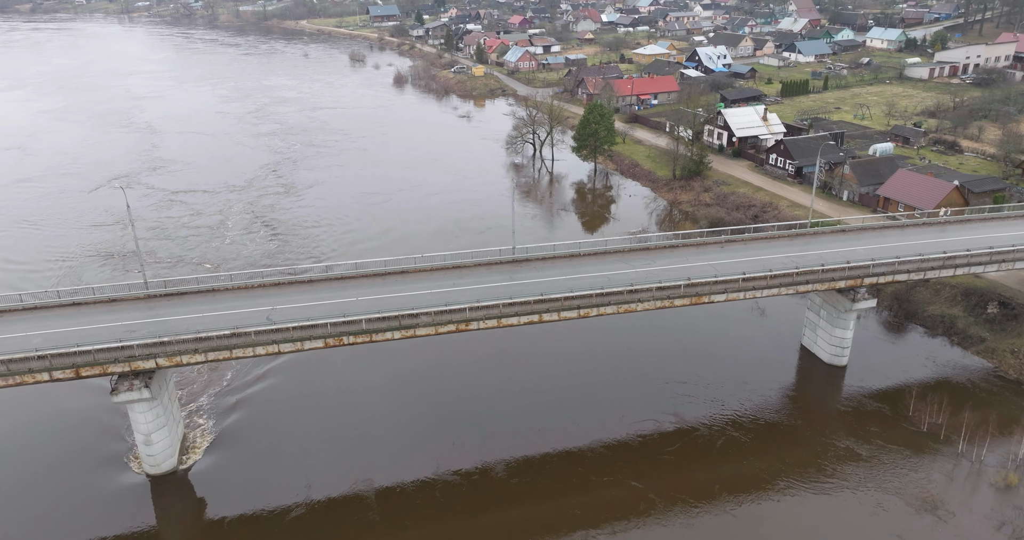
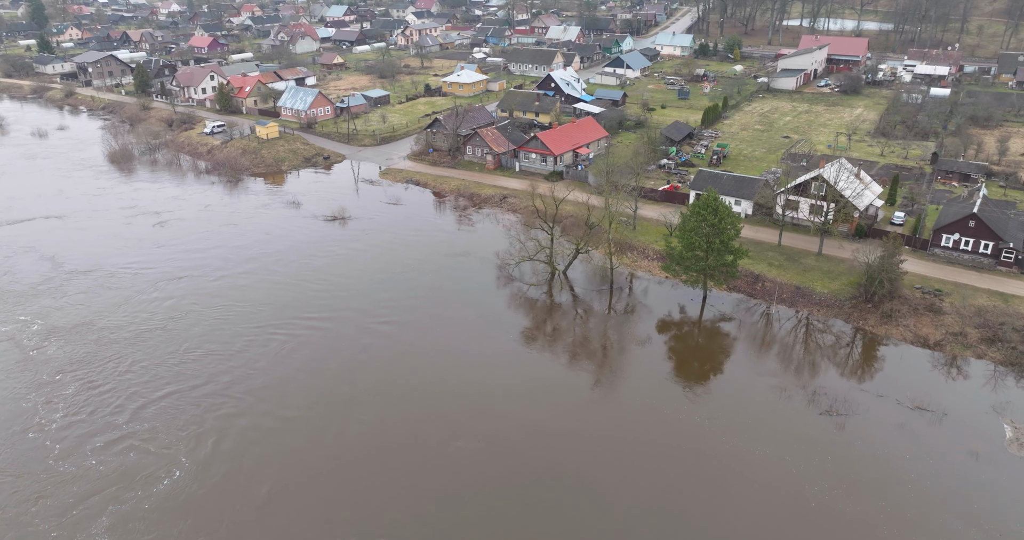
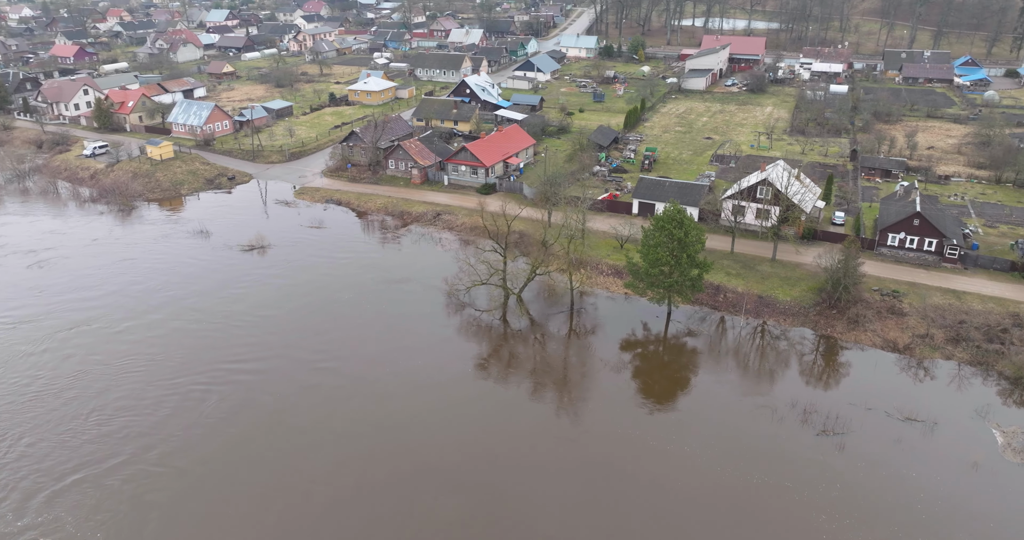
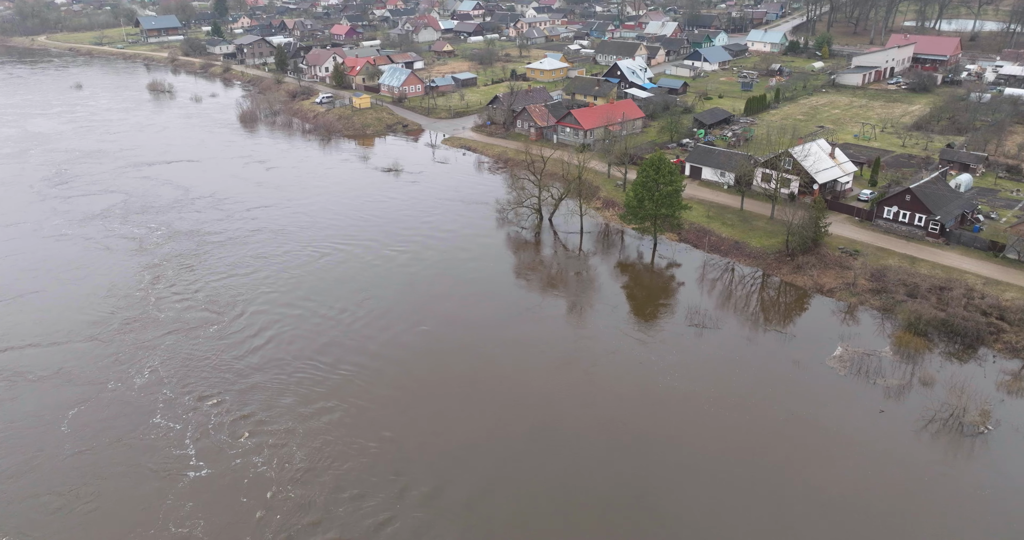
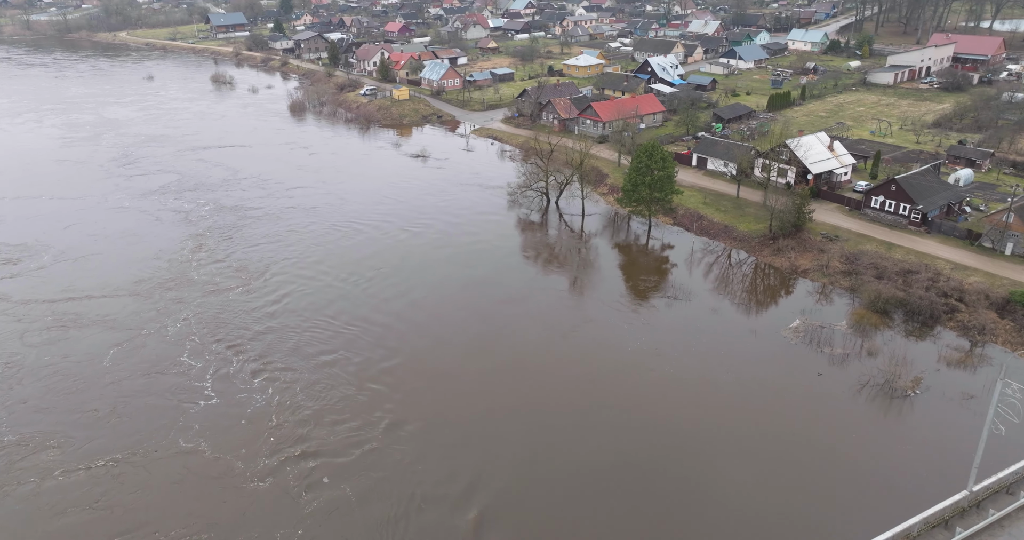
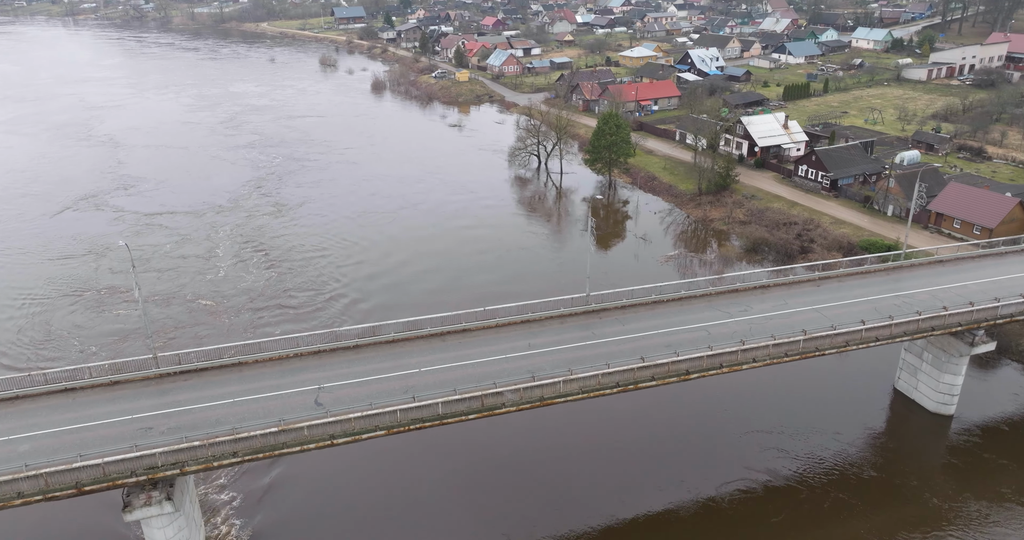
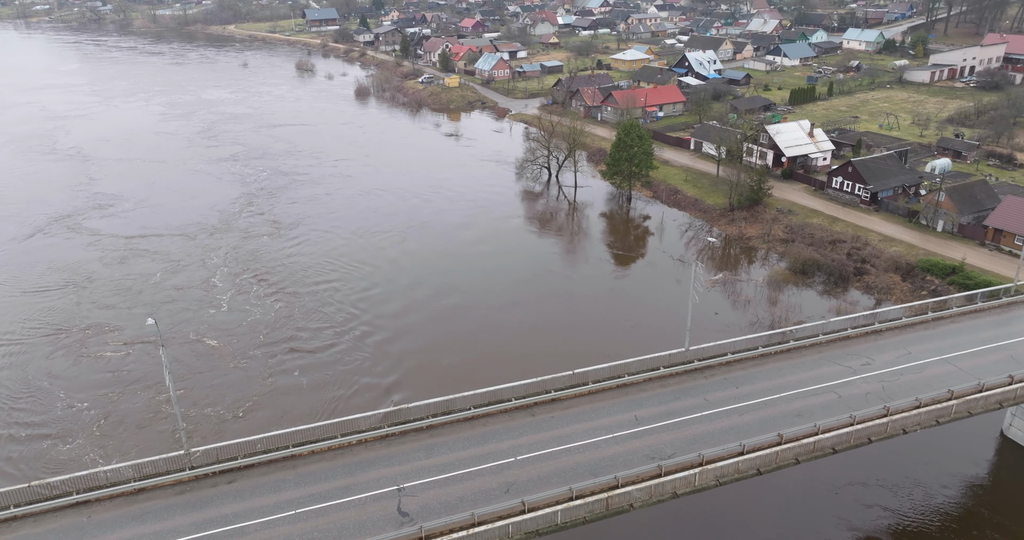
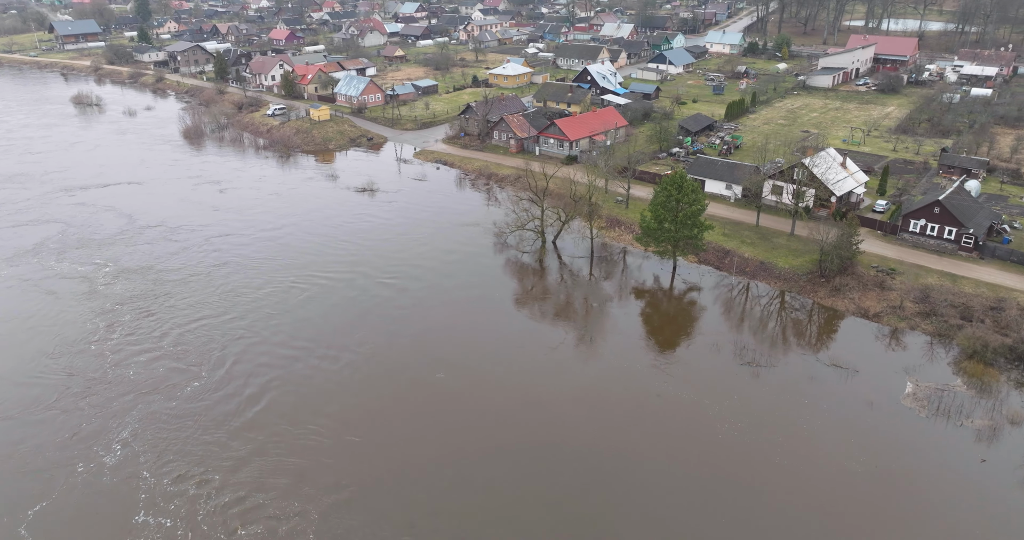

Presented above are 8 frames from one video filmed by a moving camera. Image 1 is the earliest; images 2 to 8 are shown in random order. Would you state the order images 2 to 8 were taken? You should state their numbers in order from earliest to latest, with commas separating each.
6, 7, 5, 4, 8, 2, 3
